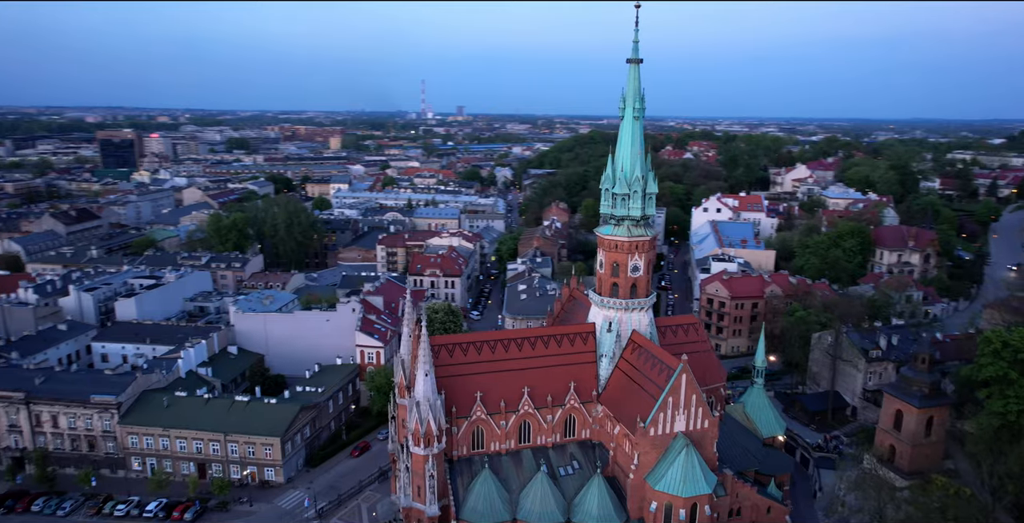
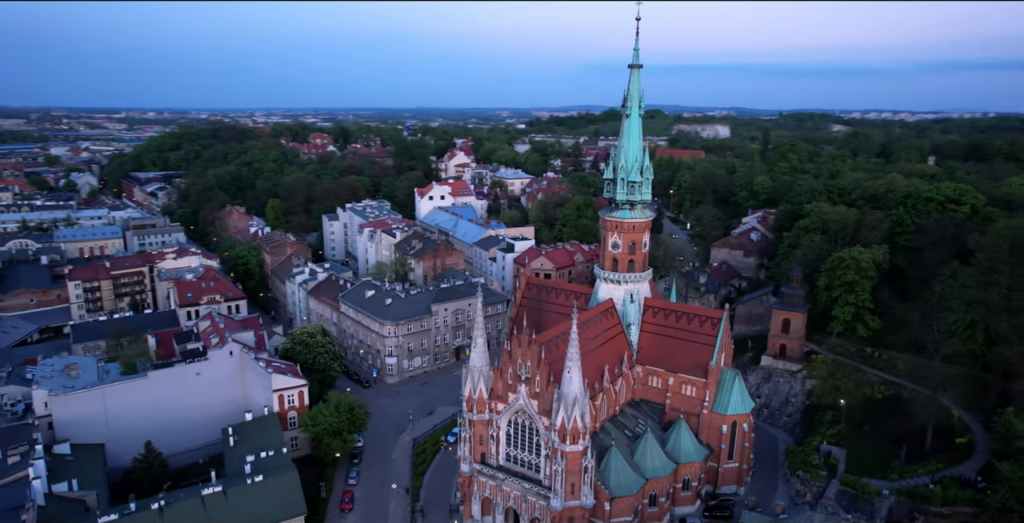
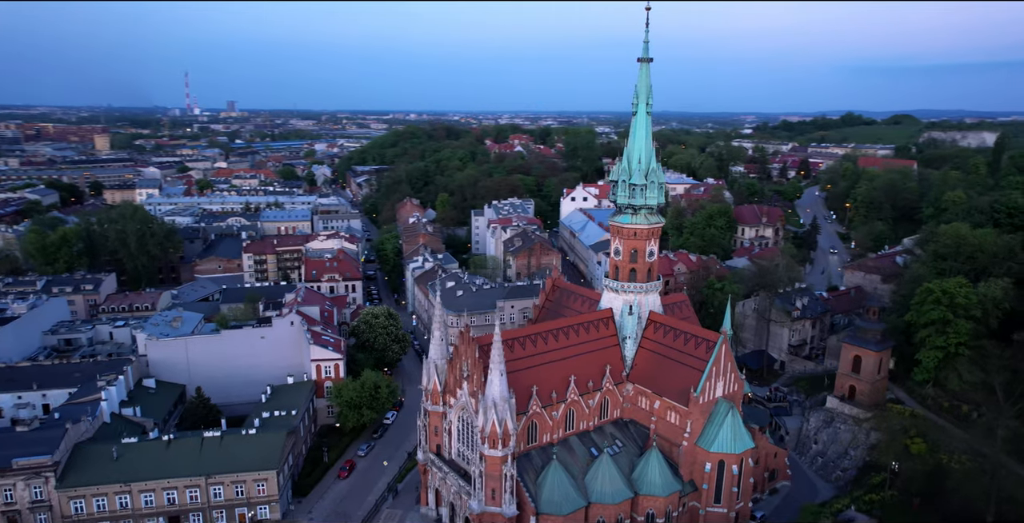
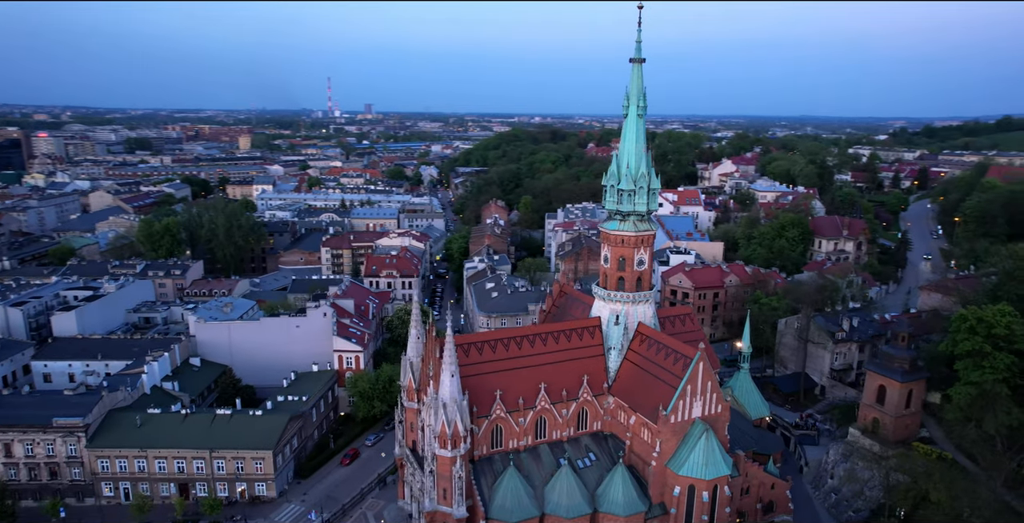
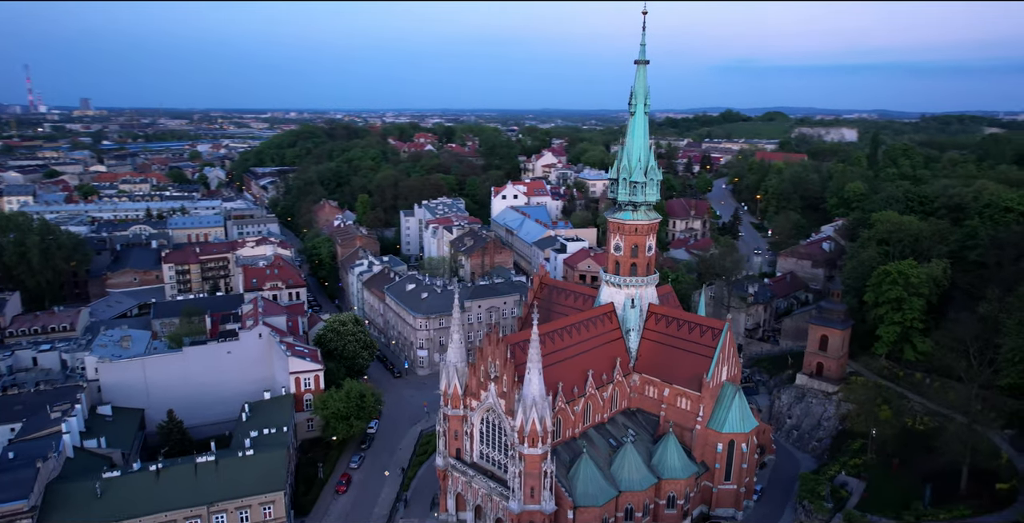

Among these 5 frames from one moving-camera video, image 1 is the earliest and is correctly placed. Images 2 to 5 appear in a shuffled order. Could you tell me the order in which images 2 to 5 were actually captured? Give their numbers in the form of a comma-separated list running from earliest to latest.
4, 3, 5, 2
